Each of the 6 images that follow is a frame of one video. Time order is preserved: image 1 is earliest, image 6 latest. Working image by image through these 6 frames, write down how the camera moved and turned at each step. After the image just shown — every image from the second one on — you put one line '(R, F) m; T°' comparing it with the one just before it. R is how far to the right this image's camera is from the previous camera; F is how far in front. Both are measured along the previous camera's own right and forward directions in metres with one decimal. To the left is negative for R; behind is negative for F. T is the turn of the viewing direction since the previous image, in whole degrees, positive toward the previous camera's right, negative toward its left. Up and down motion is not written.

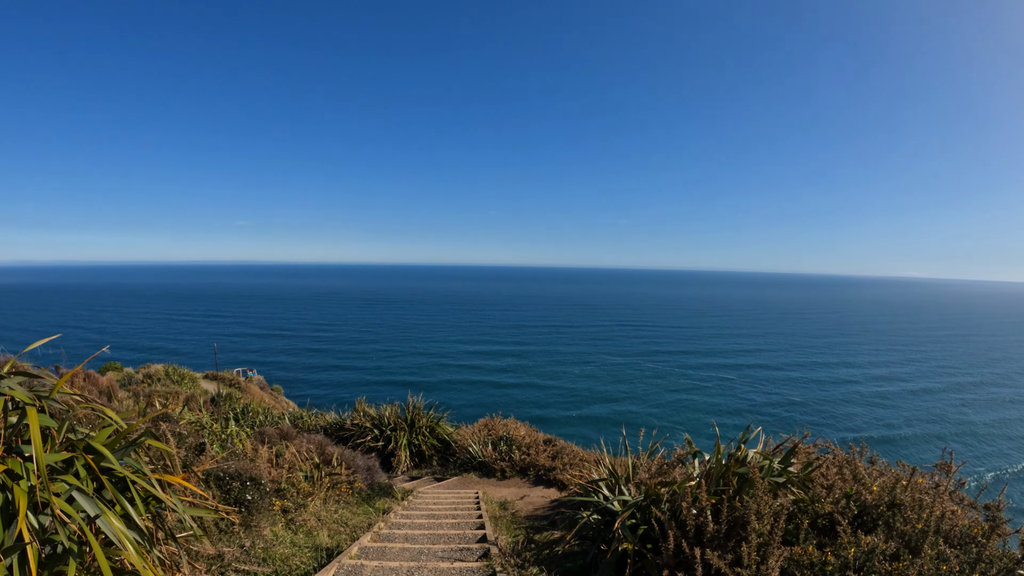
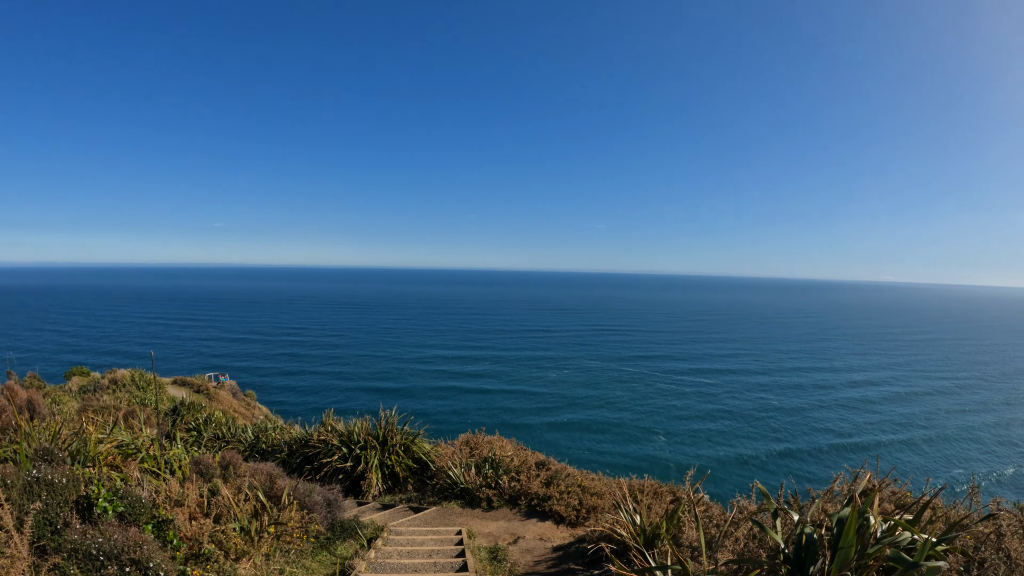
(-0.1, +0.7) m; +3°
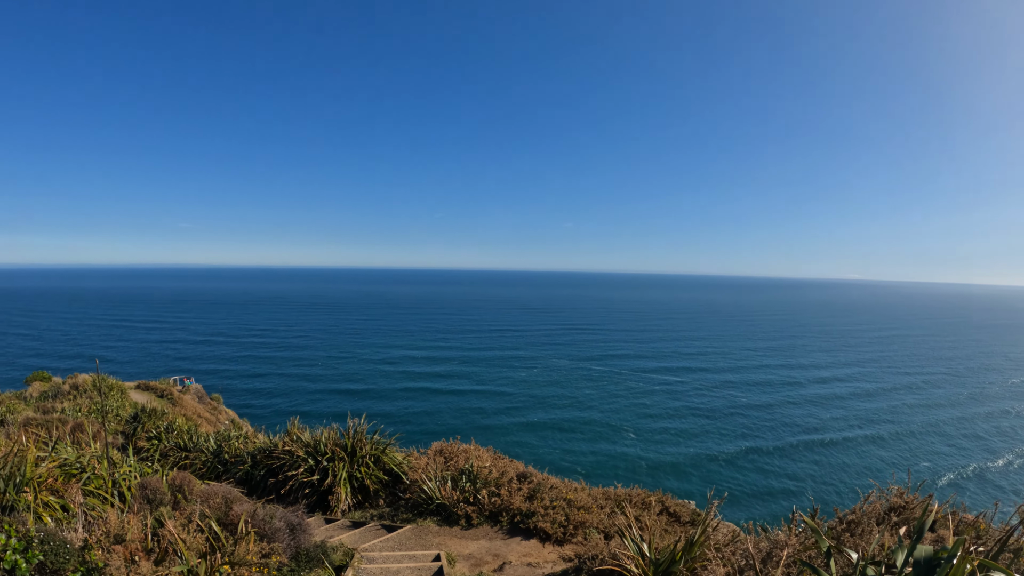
(-0.1, +0.2) m; +4°
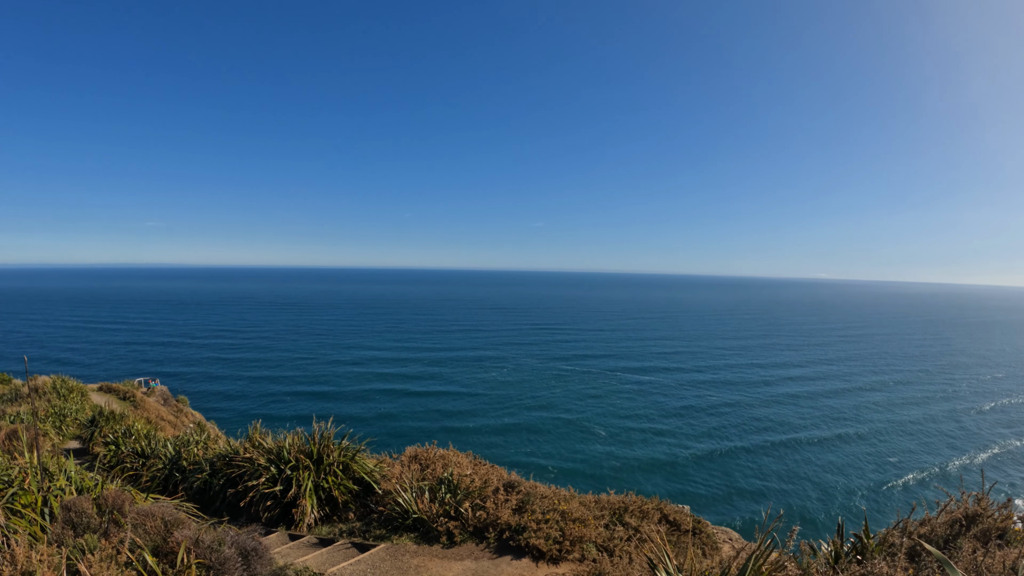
(-0.1, +0.4) m; +4°
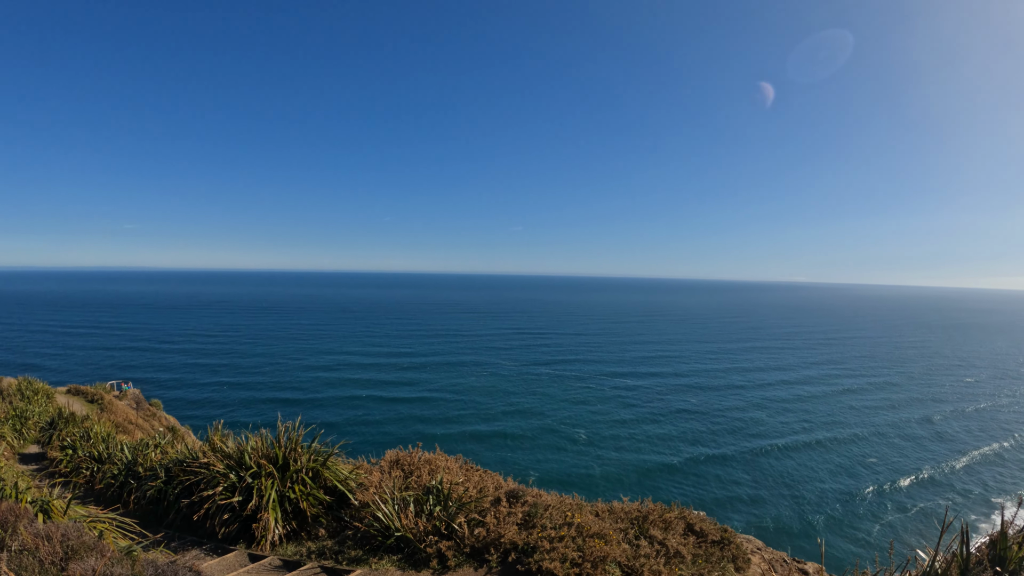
(-0.2, +0.6) m; +3°
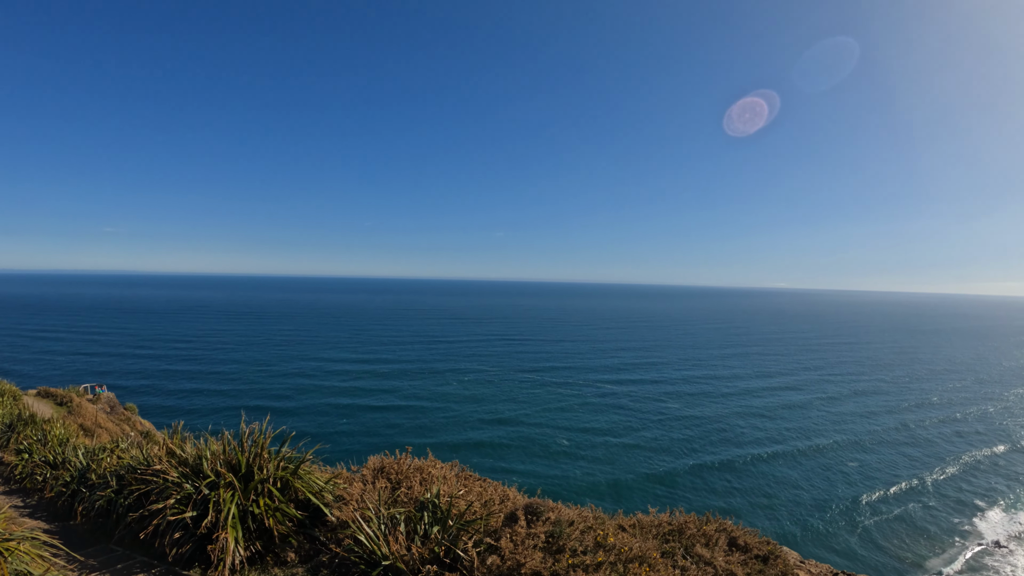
(-0.3, +0.6) m; +3°
